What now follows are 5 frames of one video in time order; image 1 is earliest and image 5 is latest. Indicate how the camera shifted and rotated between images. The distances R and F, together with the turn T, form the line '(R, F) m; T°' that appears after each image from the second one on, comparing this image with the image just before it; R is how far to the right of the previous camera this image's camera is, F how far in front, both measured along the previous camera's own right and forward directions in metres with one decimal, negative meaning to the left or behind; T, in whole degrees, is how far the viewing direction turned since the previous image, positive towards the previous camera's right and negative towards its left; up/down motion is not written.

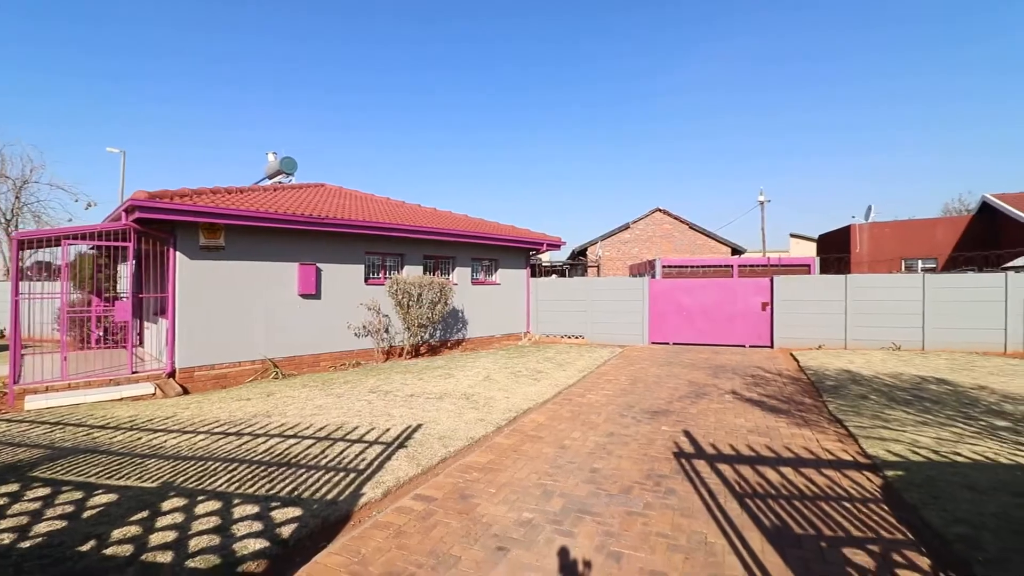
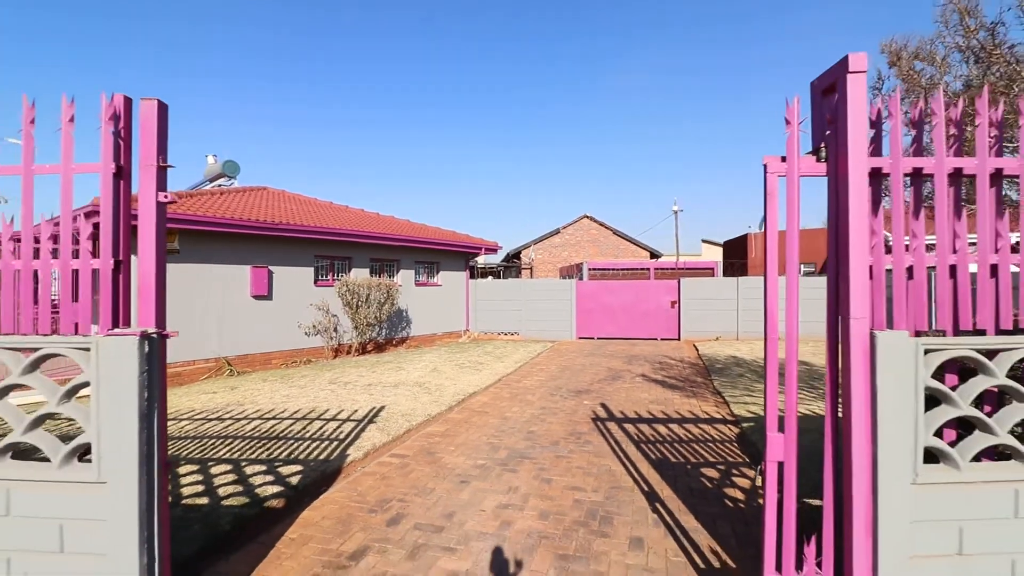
(-0.2, -1.2) m; +8°
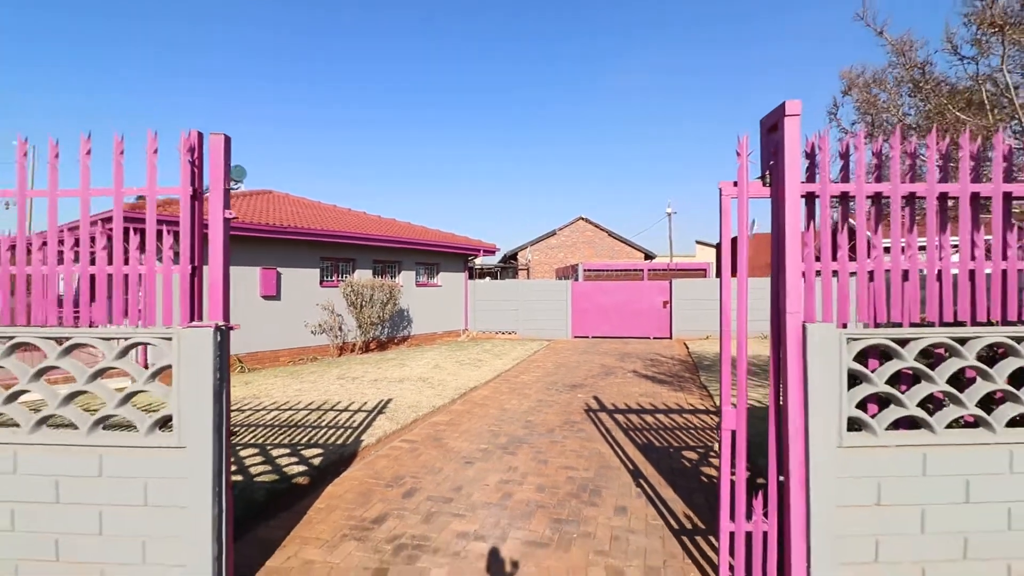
(0.0, -0.5) m; 0°
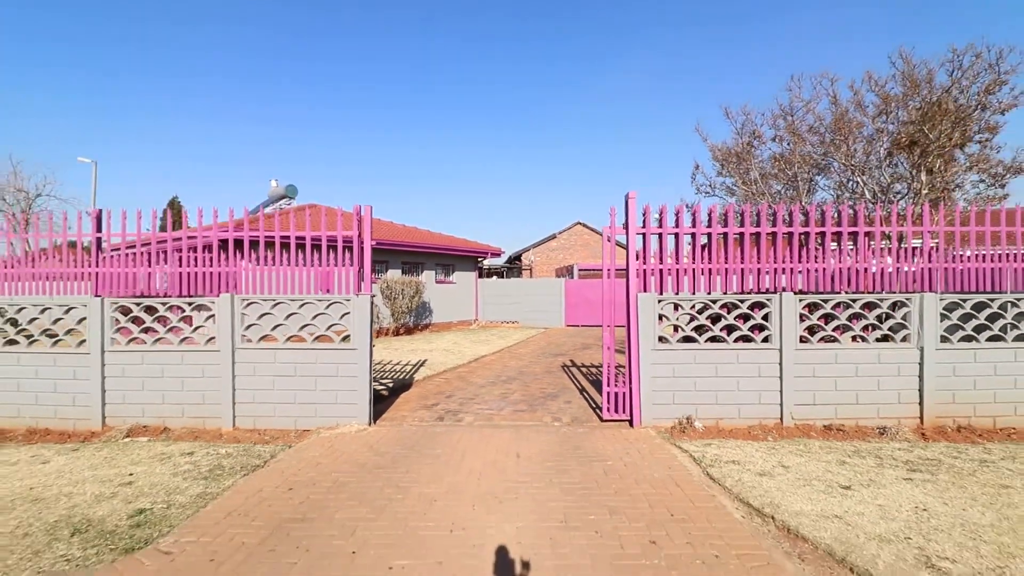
(+0.2, -3.3) m; -1°
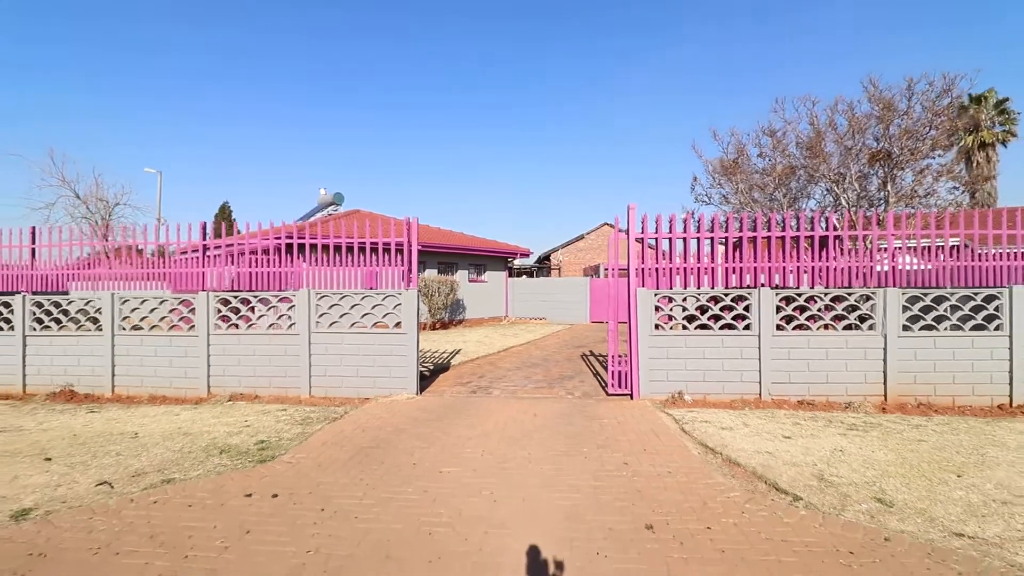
(+0.2, -1.3) m; -4°
